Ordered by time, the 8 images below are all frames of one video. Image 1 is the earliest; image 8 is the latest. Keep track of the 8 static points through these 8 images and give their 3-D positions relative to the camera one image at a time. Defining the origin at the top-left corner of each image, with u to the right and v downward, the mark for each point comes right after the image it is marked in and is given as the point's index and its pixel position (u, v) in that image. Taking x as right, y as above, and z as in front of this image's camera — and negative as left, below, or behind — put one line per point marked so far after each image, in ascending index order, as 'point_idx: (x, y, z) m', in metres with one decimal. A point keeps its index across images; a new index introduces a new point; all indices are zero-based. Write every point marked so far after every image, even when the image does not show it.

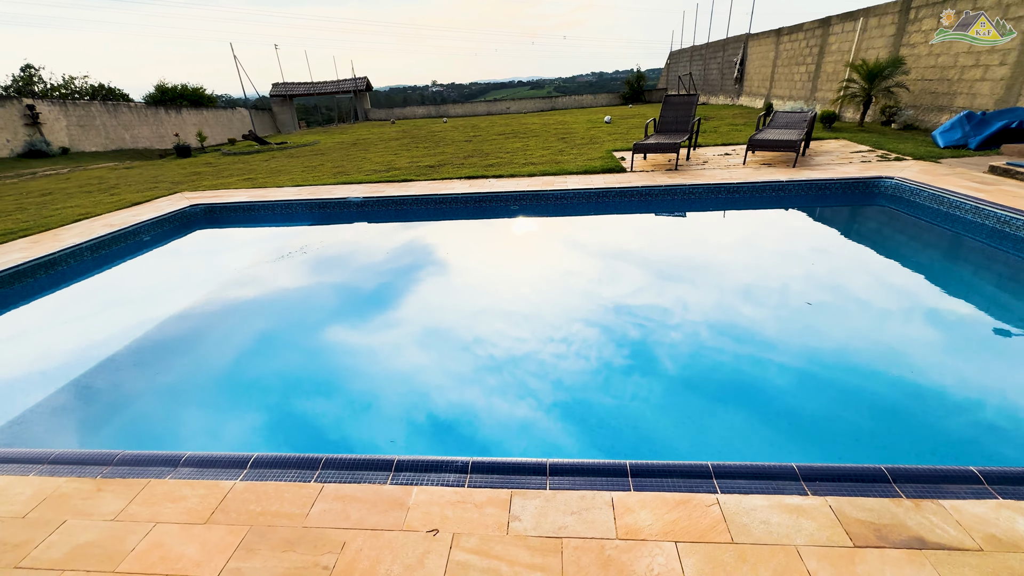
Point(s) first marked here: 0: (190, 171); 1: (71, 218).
0: (-8.0, +2.9, +11.2) m
1: (-6.9, +1.1, +7.0) m
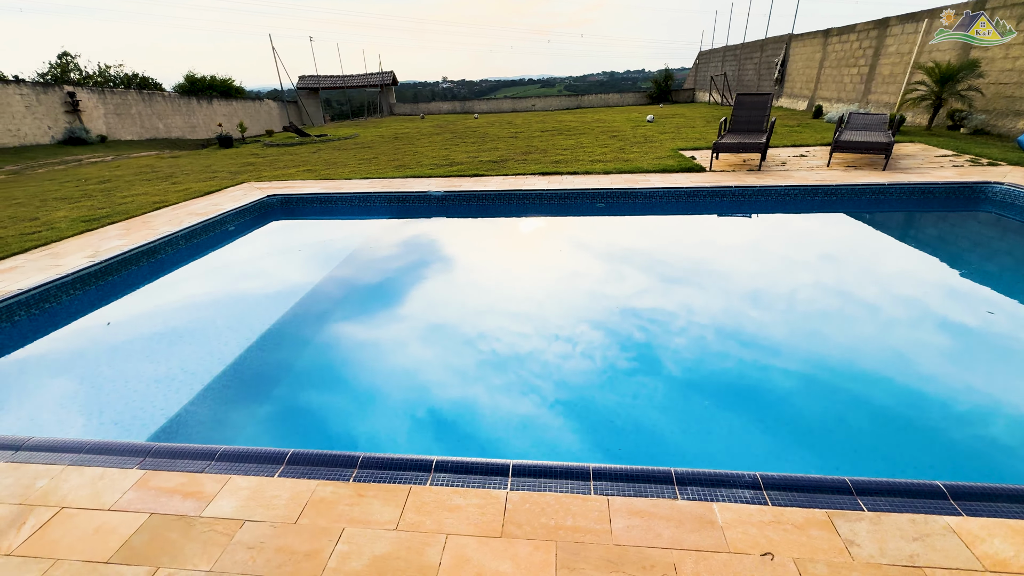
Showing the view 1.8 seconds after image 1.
0: (-6.7, +3.2, +11.2) m
1: (-5.7, +1.3, +7.0) m
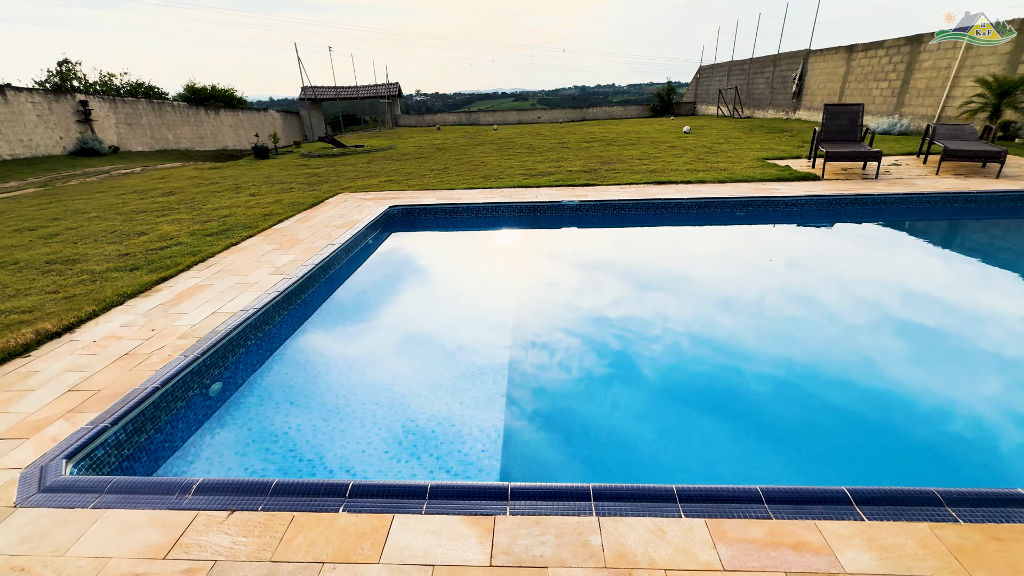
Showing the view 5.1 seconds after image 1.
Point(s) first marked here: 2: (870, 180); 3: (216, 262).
0: (-5.0, +2.8, +10.7) m
1: (-3.7, +1.0, +6.5) m
2: (+5.8, +1.8, +7.3) m
3: (-3.0, +0.3, +4.5) m
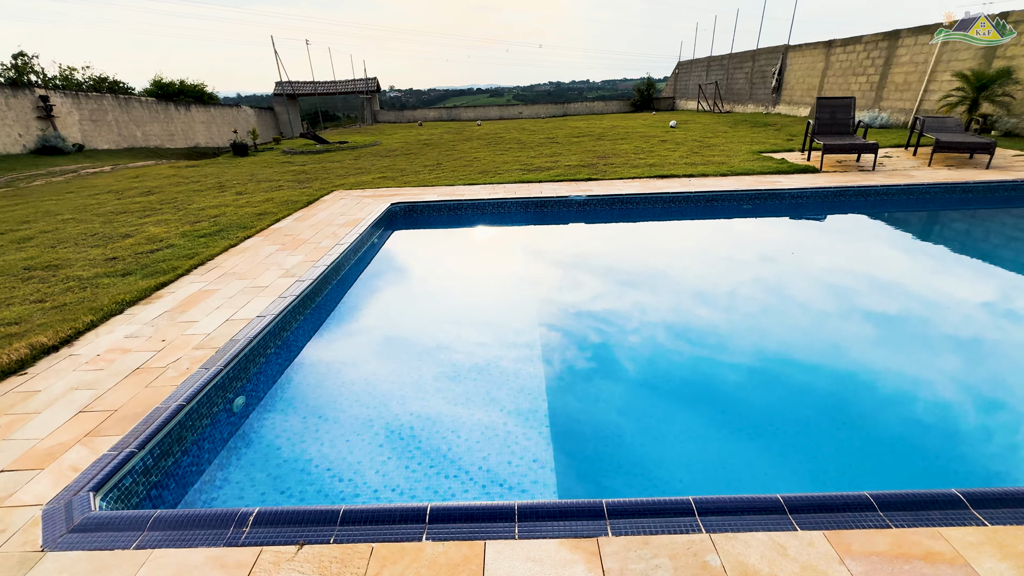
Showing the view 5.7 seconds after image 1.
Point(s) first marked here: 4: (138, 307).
0: (-5.1, +2.7, +10.3) m
1: (-3.6, +1.0, +6.2) m
2: (+5.9, +1.9, +7.4) m
3: (-2.8, +0.2, +4.2) m
4: (-2.9, -0.1, +3.4) m
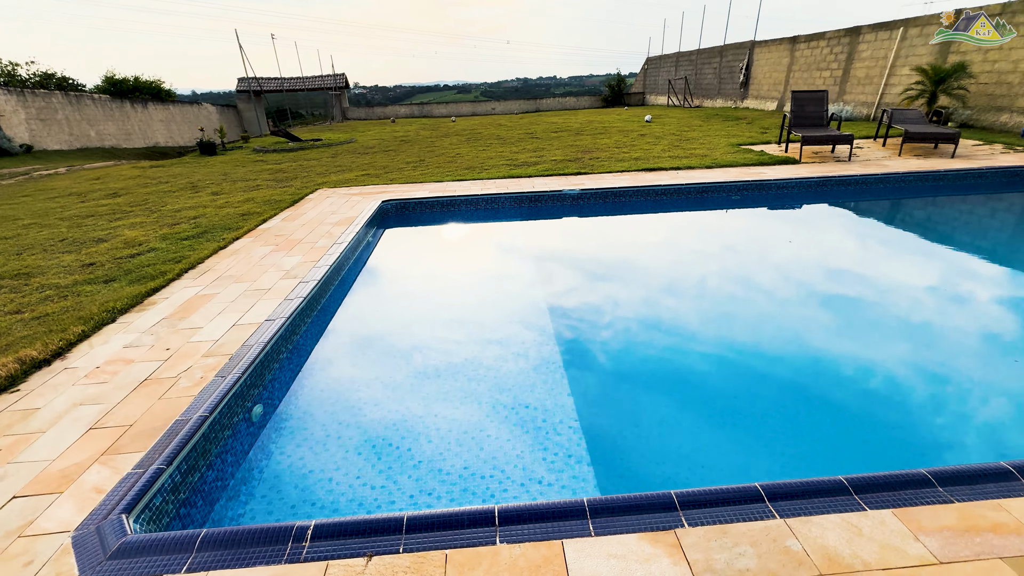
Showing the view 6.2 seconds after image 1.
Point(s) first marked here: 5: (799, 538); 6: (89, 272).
0: (-5.5, +2.6, +9.9) m
1: (-3.7, +0.9, +5.9) m
2: (+5.7, +2.2, +7.7) m
3: (-2.7, +0.2, +4.0) m
4: (-2.7, -0.2, +3.2) m
5: (+0.9, -0.8, +1.5) m
6: (-4.0, +0.2, +4.2) m
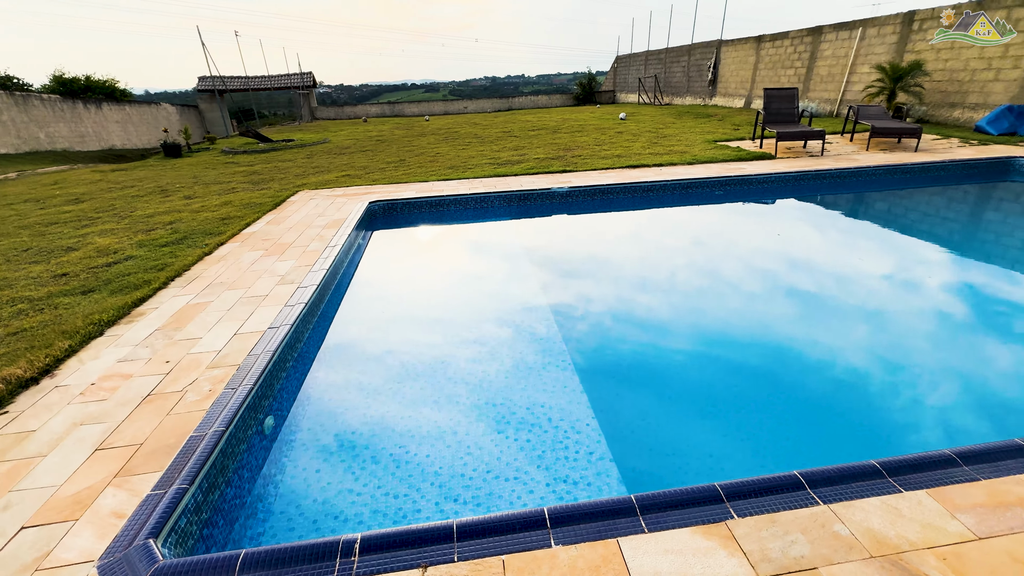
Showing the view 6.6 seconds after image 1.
0: (-5.9, +2.5, +9.6) m
1: (-3.8, +0.9, +5.7) m
2: (+5.4, +2.3, +8.0) m
3: (-2.7, +0.1, +3.8) m
4: (-2.7, -0.3, +3.0) m
5: (+1.1, -0.8, +1.5) m
6: (-4.0, 0.0, +3.9) m
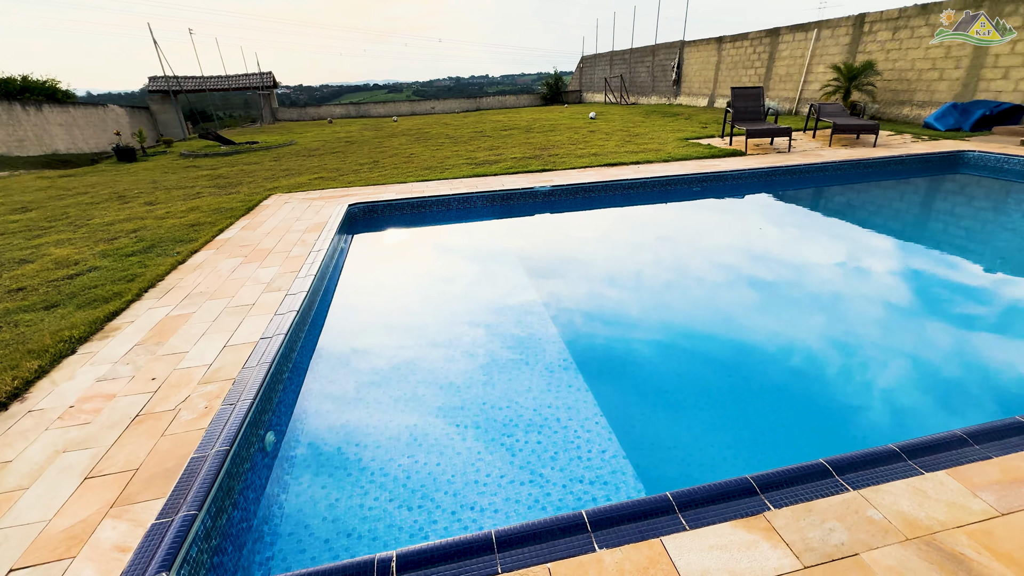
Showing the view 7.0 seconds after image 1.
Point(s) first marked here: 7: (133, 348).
0: (-6.3, +2.3, +9.1) m
1: (-4.0, +0.7, +5.4) m
2: (+5.0, +2.5, +8.3) m
3: (-2.7, 0.0, +3.6) m
4: (-2.6, -0.3, +2.8) m
5: (+1.3, -0.8, +1.6) m
6: (-4.0, -0.1, +3.6) m
7: (-2.3, -0.4, +2.7) m
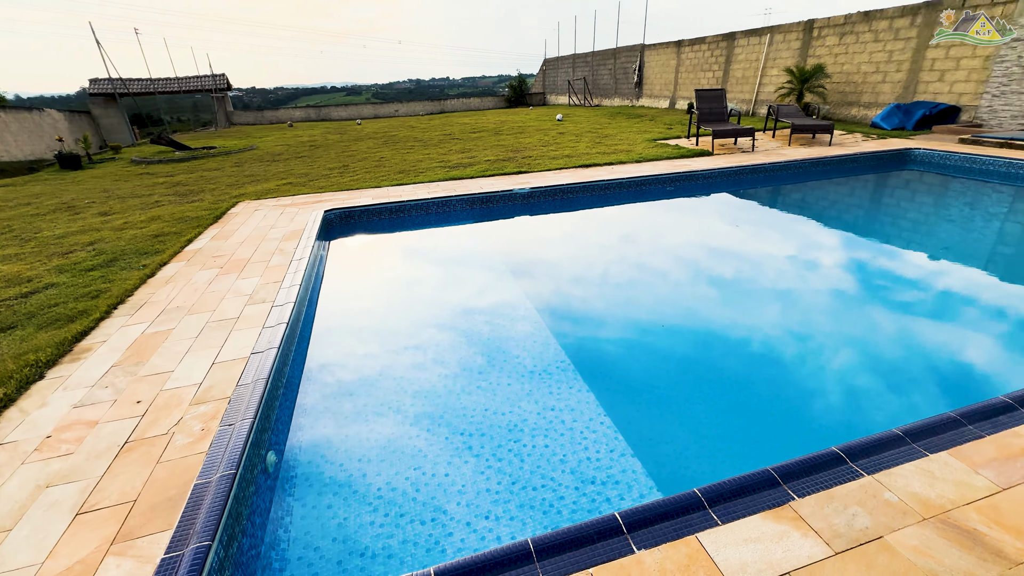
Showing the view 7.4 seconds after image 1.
0: (-6.9, +2.0, +8.7) m
1: (-4.2, +0.6, +5.1) m
2: (+4.5, +2.6, +8.6) m
3: (-2.8, -0.1, +3.4) m
4: (-2.6, -0.5, +2.6) m
5: (+1.4, -0.7, +1.6) m
6: (-4.0, -0.2, +3.3) m
7: (-2.3, -0.5, +2.5) m
